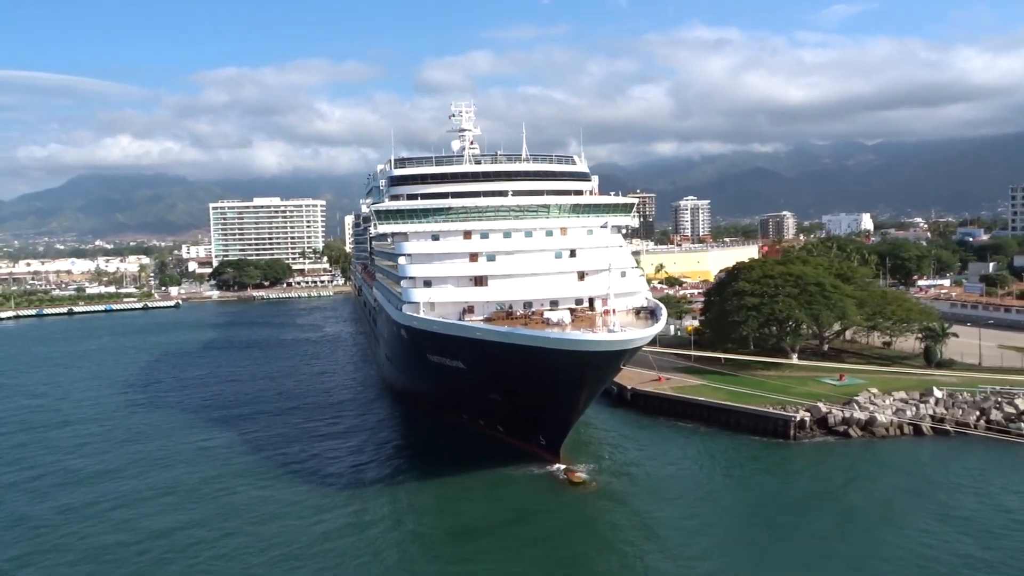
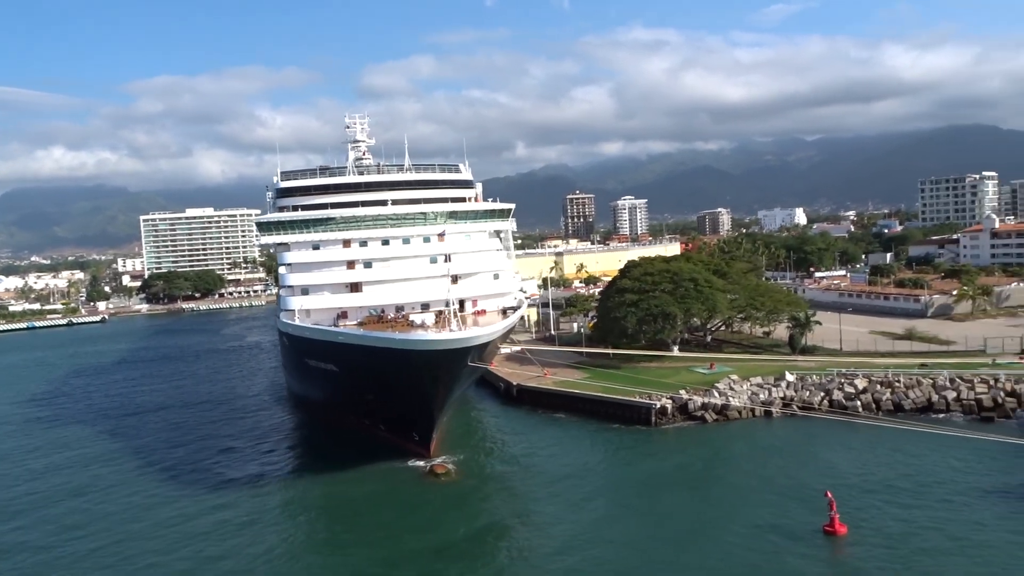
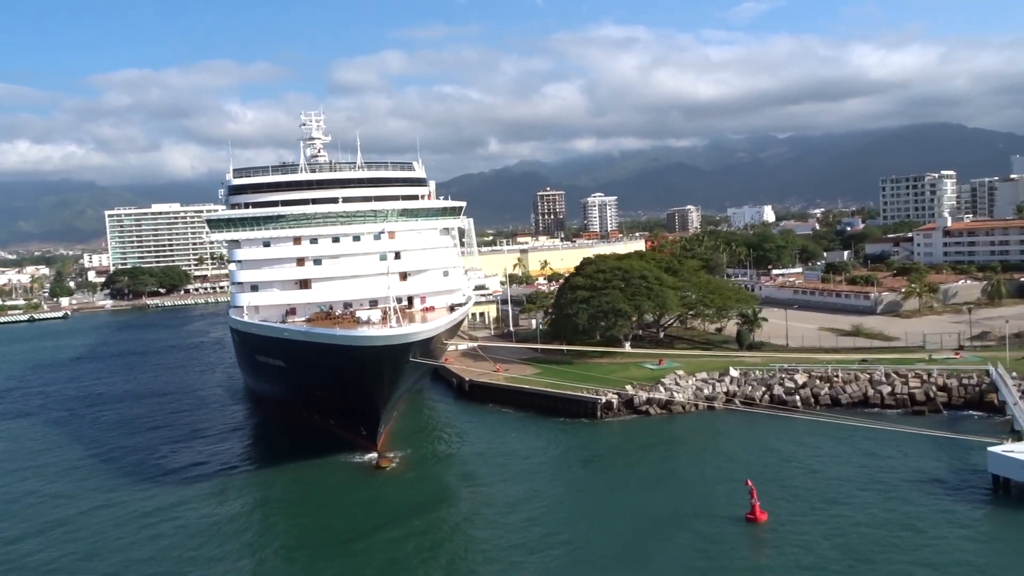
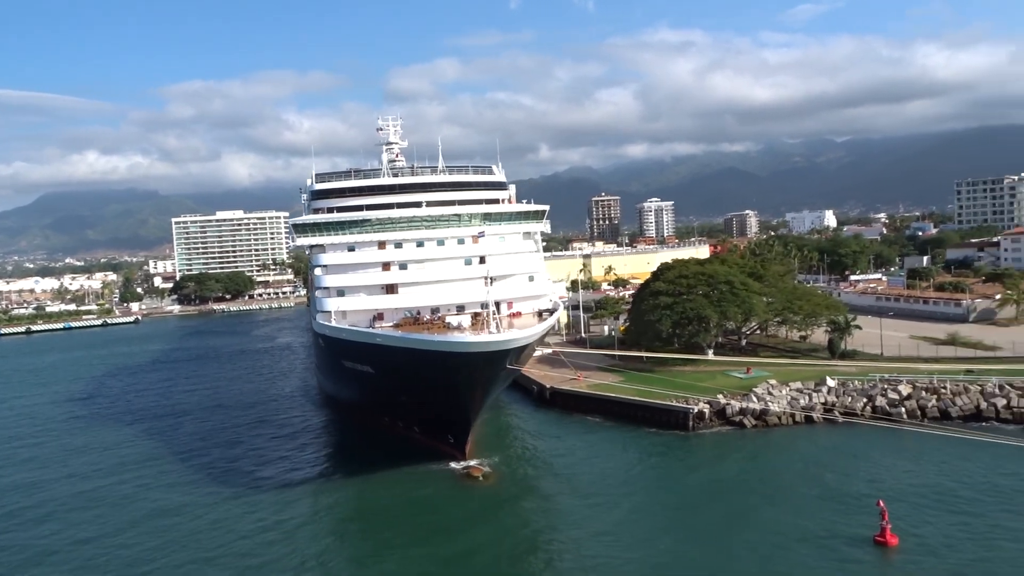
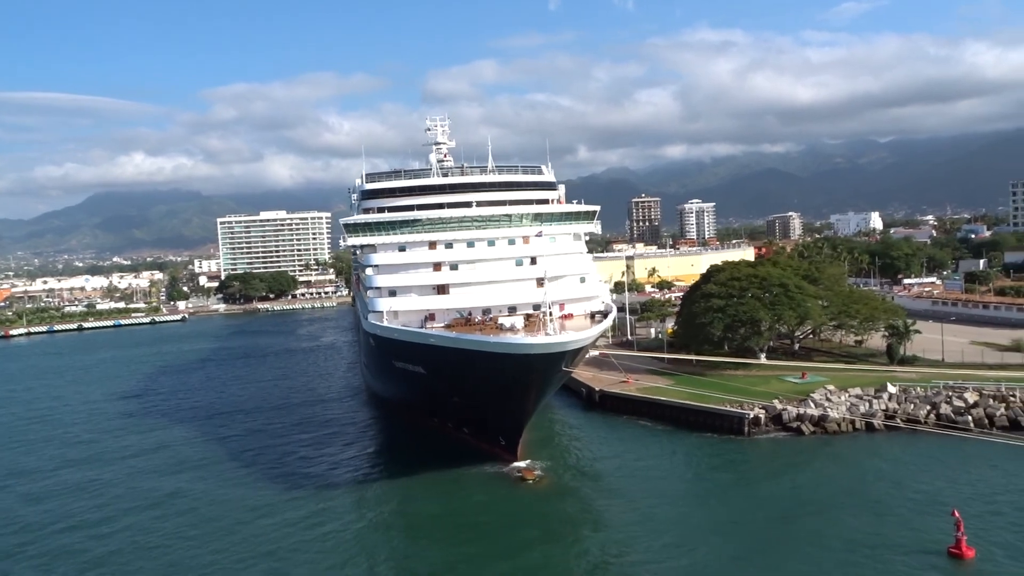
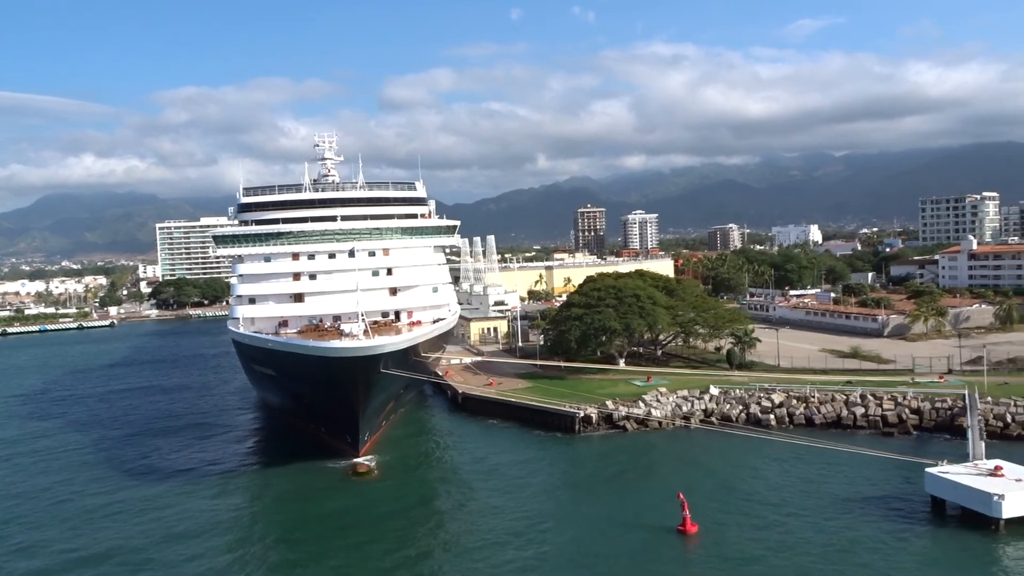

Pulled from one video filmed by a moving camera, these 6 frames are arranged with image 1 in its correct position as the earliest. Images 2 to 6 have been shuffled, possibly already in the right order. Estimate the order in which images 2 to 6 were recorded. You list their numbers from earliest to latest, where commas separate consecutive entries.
5, 4, 2, 3, 6
